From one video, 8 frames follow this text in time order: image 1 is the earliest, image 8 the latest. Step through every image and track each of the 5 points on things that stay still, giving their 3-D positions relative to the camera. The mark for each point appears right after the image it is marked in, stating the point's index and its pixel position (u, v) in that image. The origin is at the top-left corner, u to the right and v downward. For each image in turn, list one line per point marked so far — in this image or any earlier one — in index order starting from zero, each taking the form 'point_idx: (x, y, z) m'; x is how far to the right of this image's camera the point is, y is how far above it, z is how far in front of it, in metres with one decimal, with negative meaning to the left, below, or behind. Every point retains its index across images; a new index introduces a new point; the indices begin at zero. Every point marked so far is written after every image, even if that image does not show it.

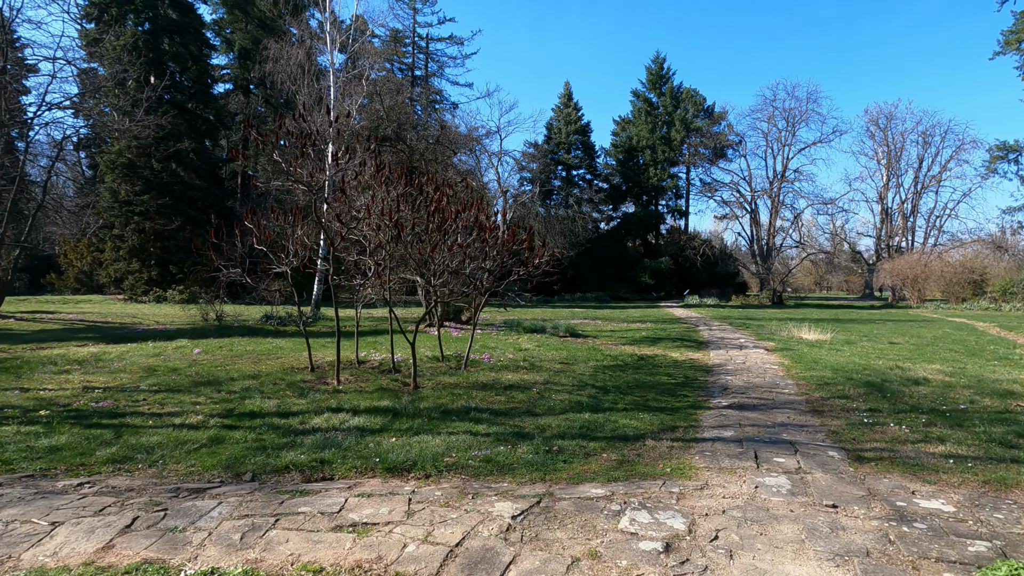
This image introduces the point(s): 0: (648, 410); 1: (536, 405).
0: (+1.4, -1.3, +5.5) m
1: (+0.3, -1.2, +5.7) m
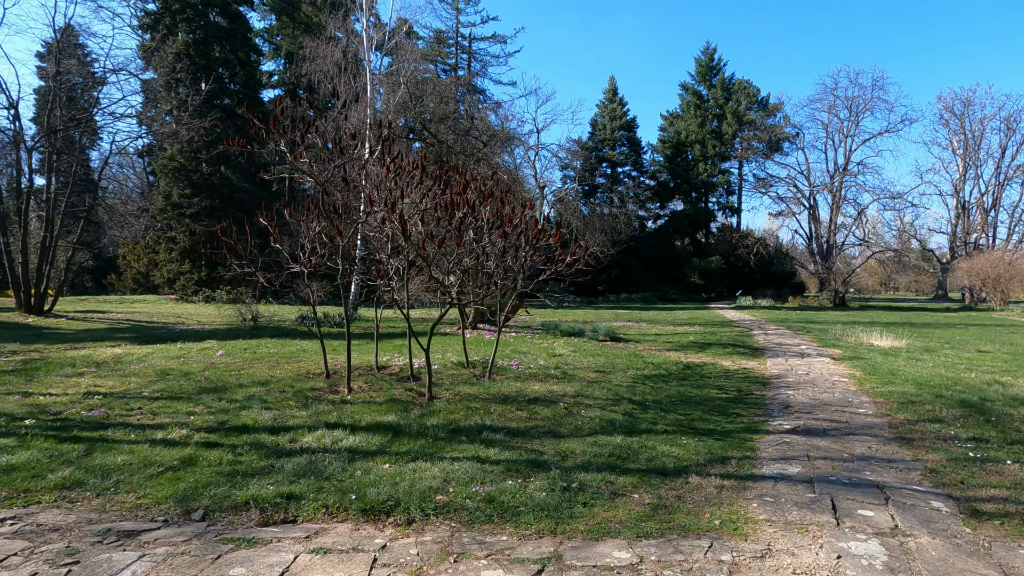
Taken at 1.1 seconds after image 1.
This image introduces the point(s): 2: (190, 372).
0: (+1.6, -1.3, +4.6) m
1: (+0.5, -1.3, +4.9) m
2: (-4.5, -1.2, +7.5) m
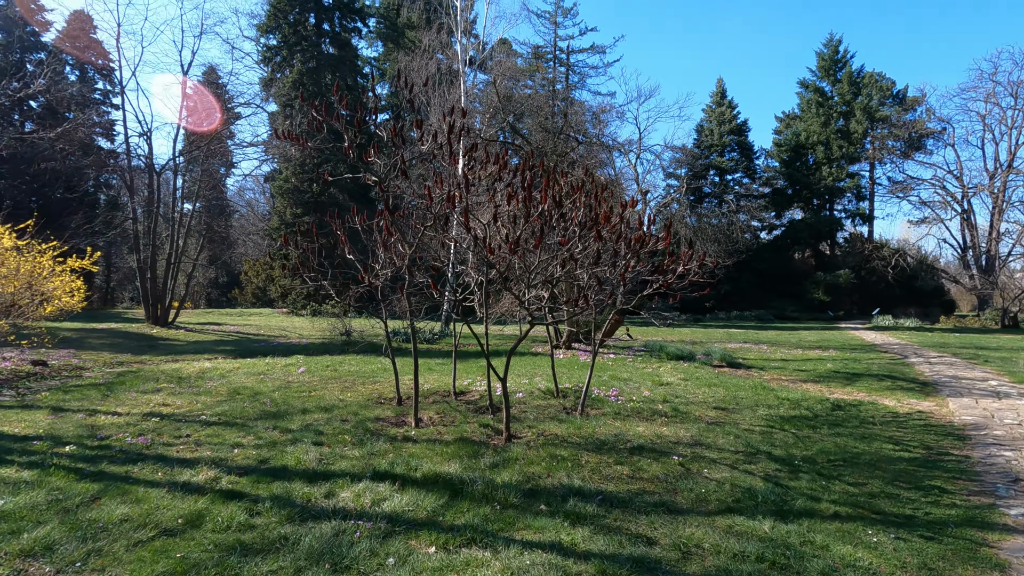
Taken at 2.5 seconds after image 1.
0: (+2.2, -1.4, +3.1) m
1: (+1.1, -1.4, +3.6) m
2: (-3.3, -1.4, +7.0) m
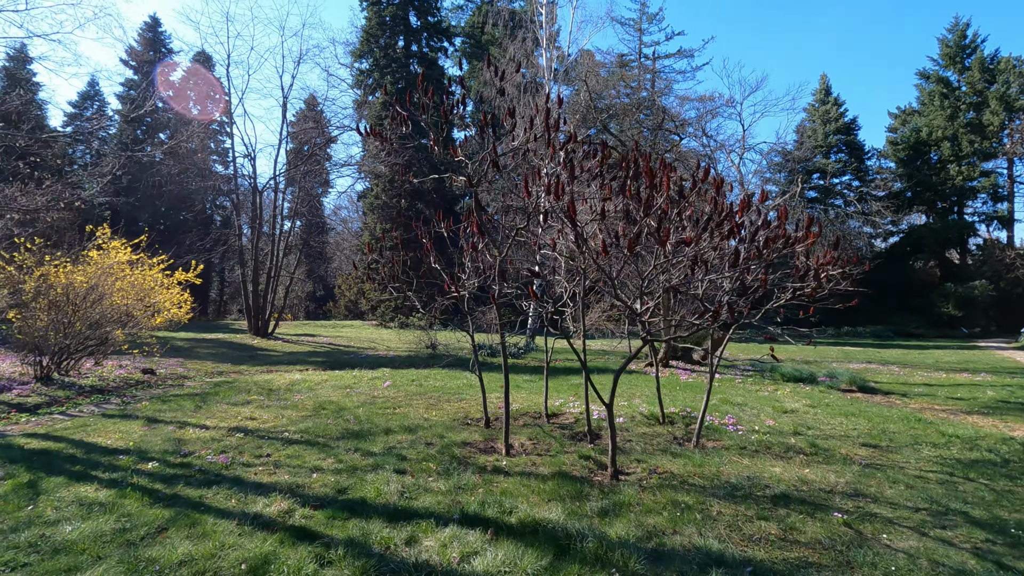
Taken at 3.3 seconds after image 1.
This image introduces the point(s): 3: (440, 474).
0: (+2.7, -1.4, +2.1) m
1: (+1.7, -1.4, +2.7) m
2: (-2.1, -1.5, +6.8) m
3: (-0.6, -1.4, +4.1) m
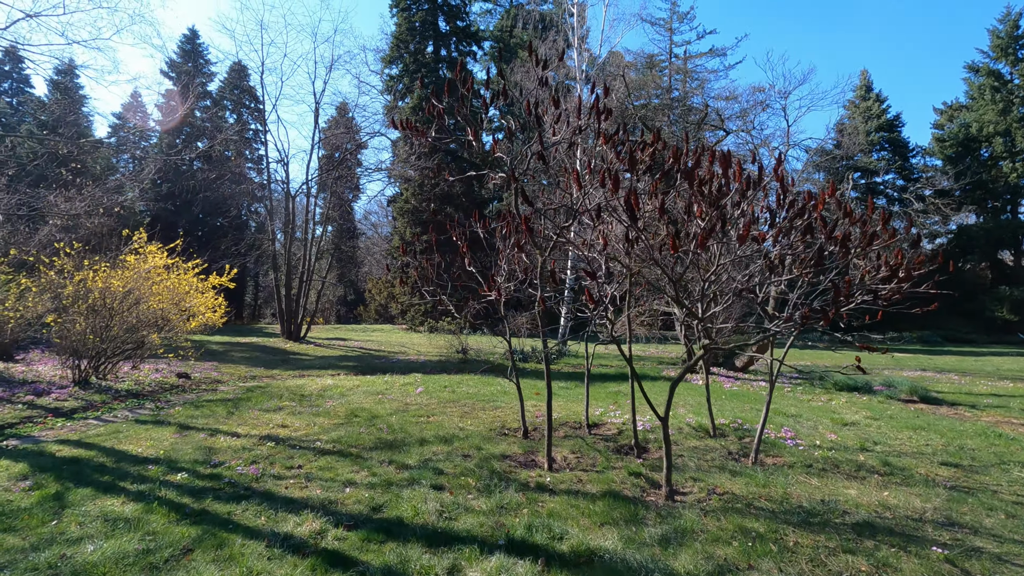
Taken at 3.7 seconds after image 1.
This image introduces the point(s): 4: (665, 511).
0: (+2.9, -1.4, +1.6) m
1: (+2.0, -1.4, +2.3) m
2: (-1.6, -1.5, +6.6) m
3: (-0.2, -1.5, +3.8) m
4: (+1.0, -1.4, +3.5) m
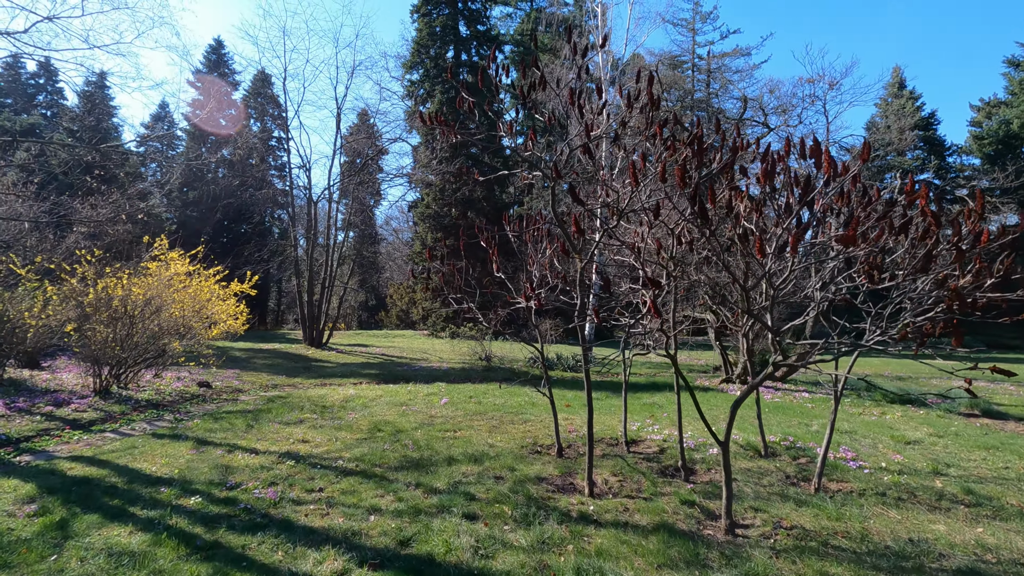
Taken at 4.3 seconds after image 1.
0: (+3.1, -1.4, +1.1) m
1: (+2.2, -1.5, +1.9) m
2: (-1.3, -1.6, +6.2) m
3: (0.0, -1.5, +3.5) m
4: (+1.2, -1.5, +3.1) m
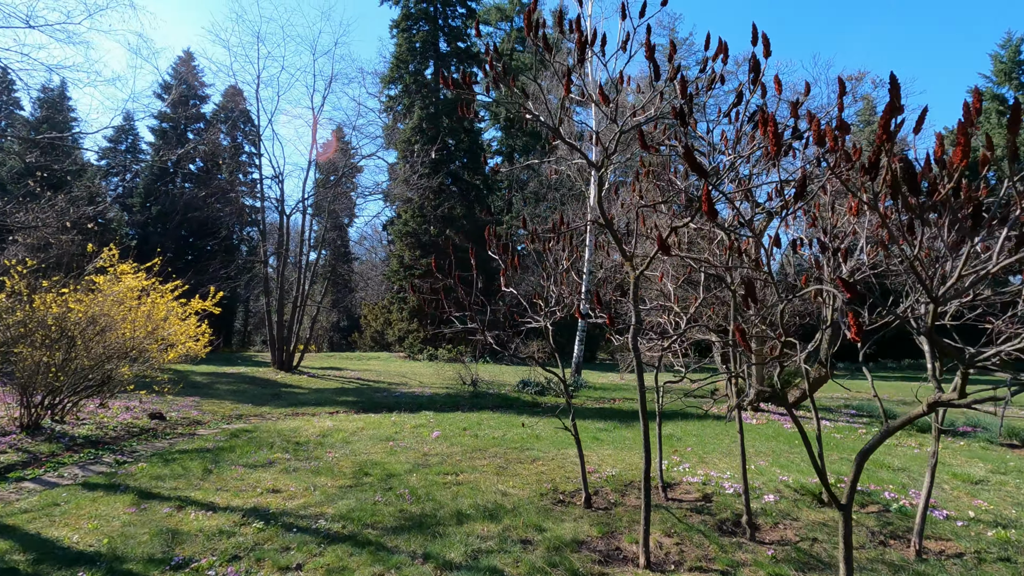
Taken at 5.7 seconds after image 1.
0: (+3.5, -1.4, +0.4) m
1: (+2.5, -1.5, +1.1) m
2: (-1.1, -1.8, +5.3) m
3: (+0.3, -1.6, +2.6) m
4: (+1.5, -1.5, +2.2) m
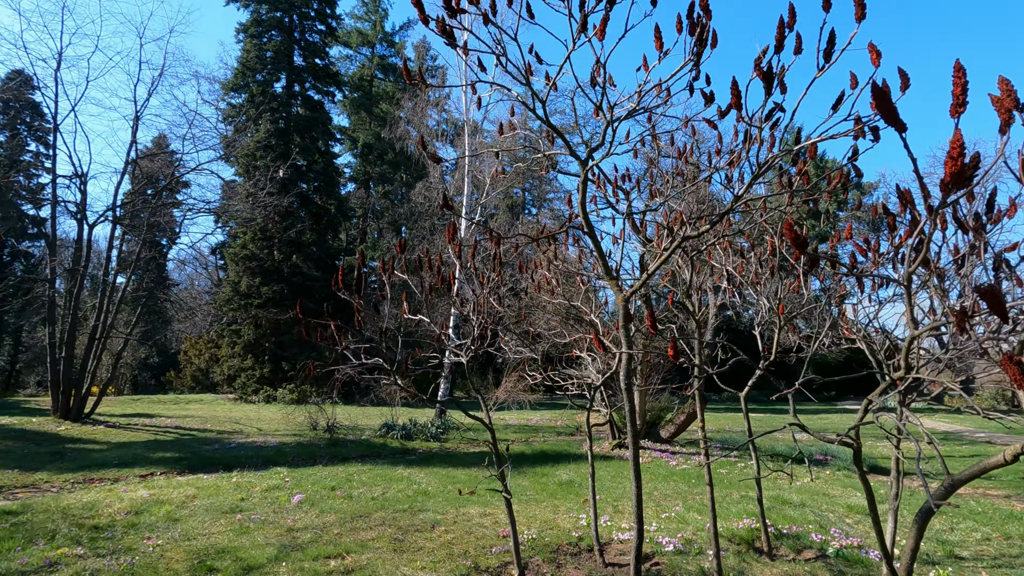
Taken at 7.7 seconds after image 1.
0: (+3.9, -1.4, +0.5) m
1: (+2.8, -1.5, +0.9) m
2: (-1.9, -2.0, +3.9) m
3: (+0.3, -1.6, +1.7) m
4: (+1.5, -1.6, +1.7) m
